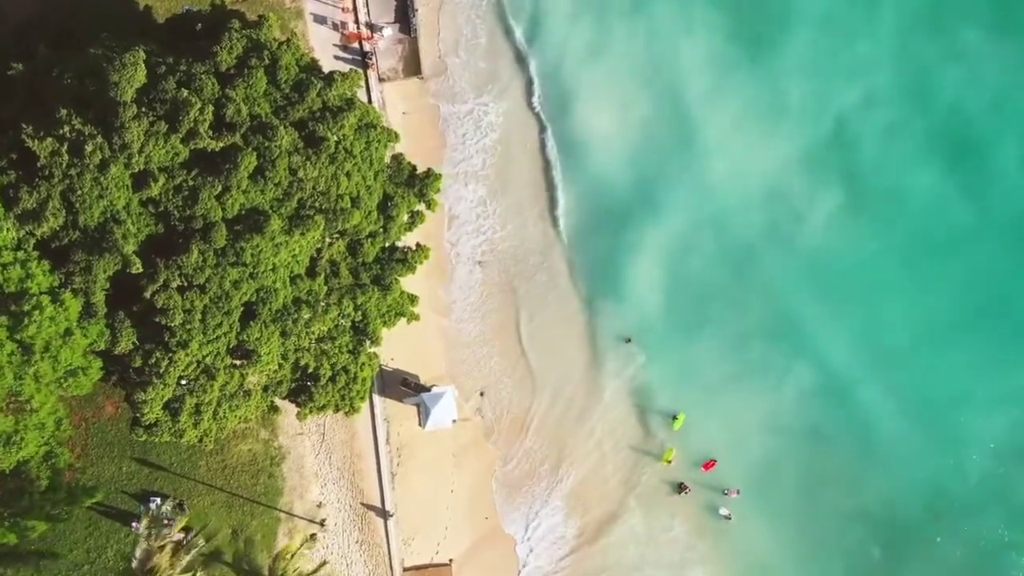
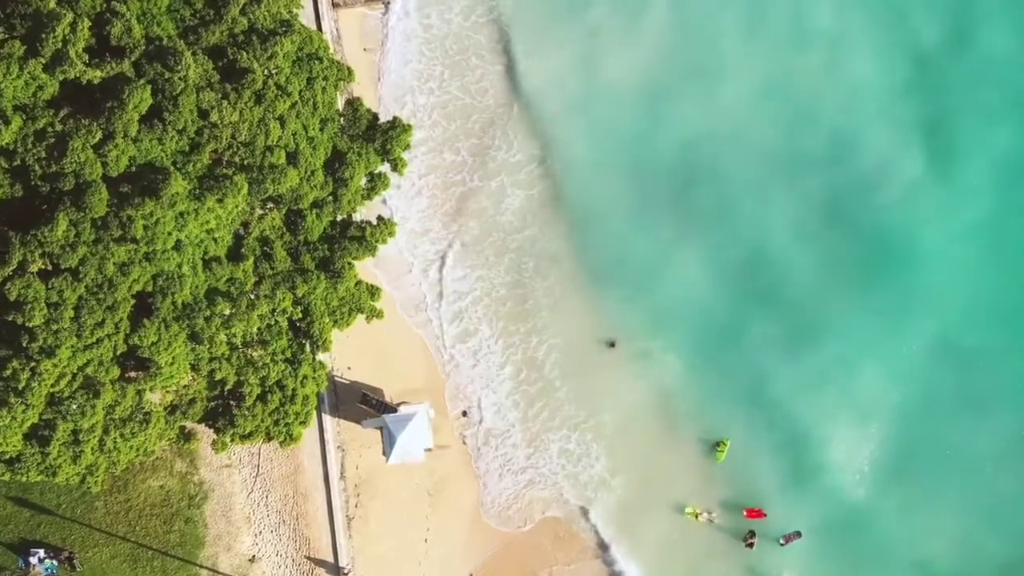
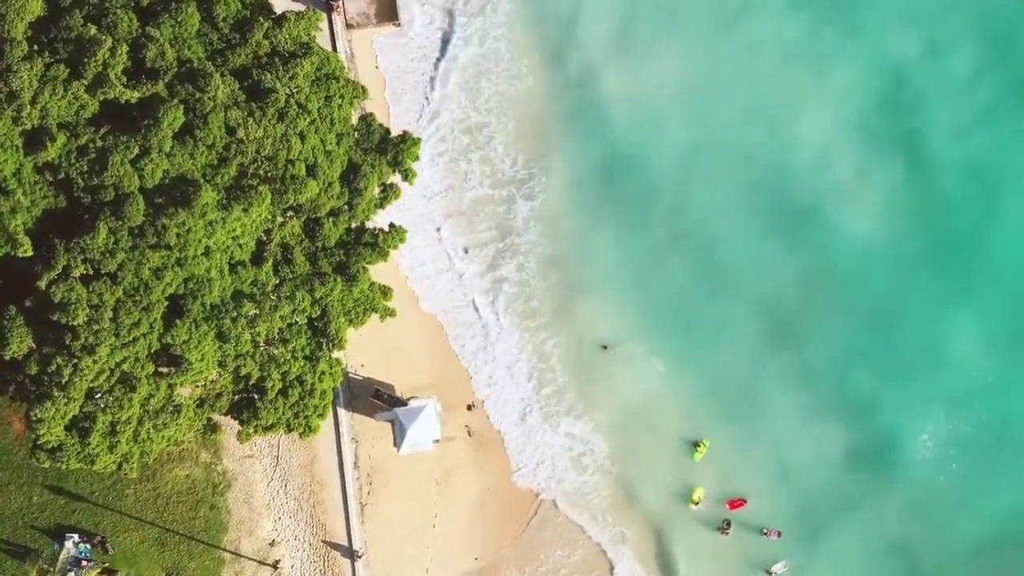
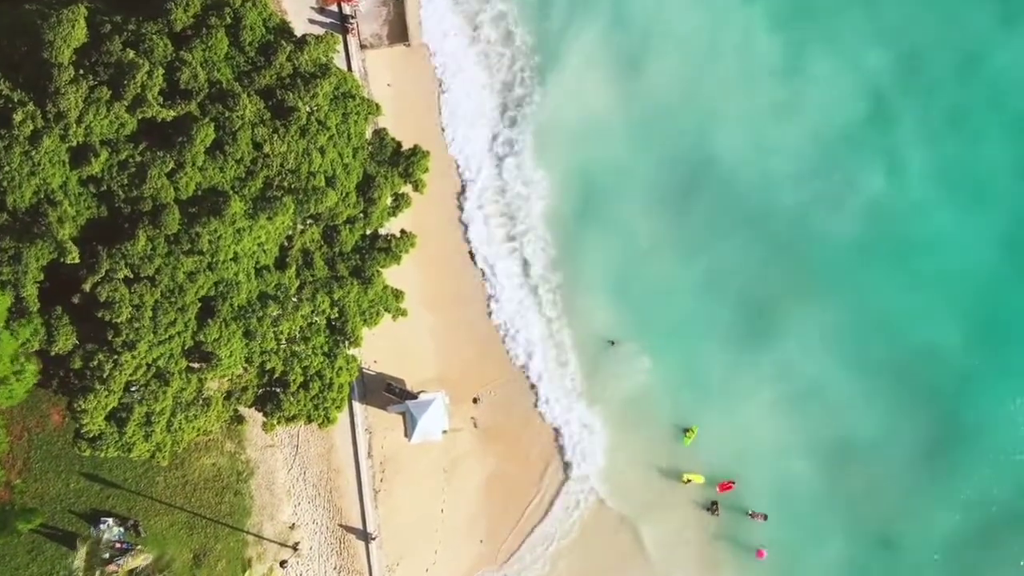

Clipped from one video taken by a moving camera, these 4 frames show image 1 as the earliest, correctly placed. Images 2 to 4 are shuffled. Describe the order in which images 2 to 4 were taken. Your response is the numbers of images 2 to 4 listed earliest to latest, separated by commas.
4, 3, 2
